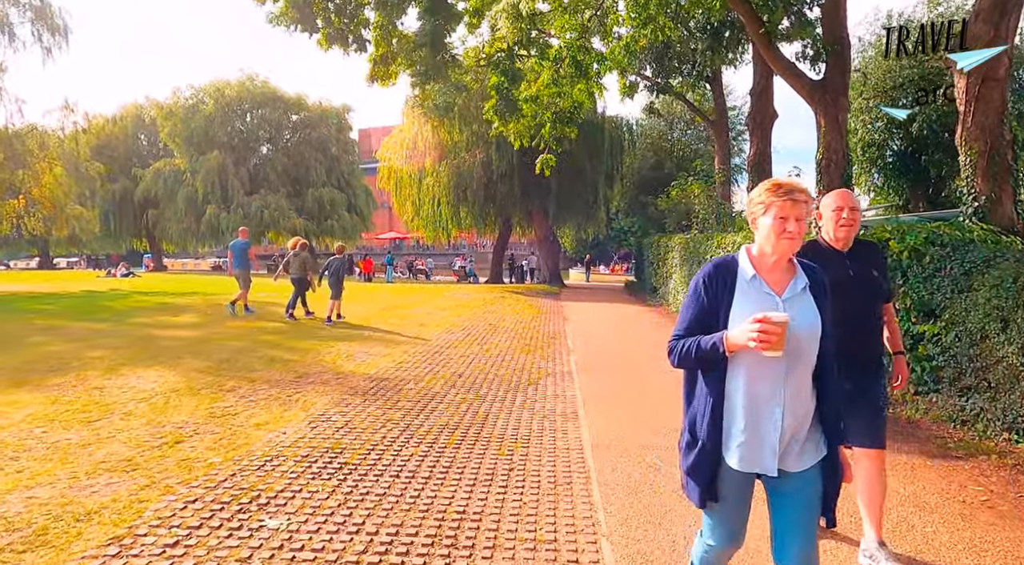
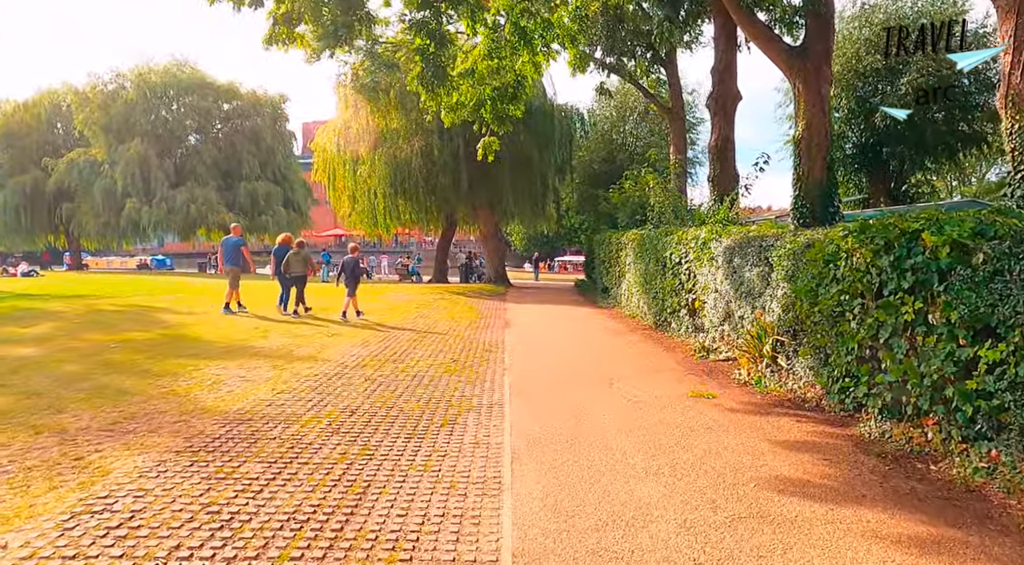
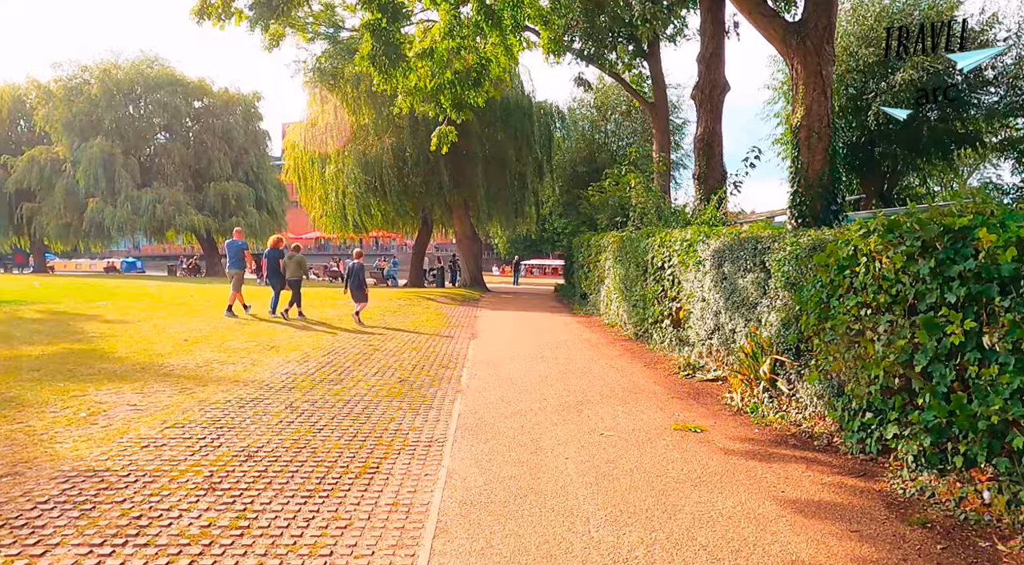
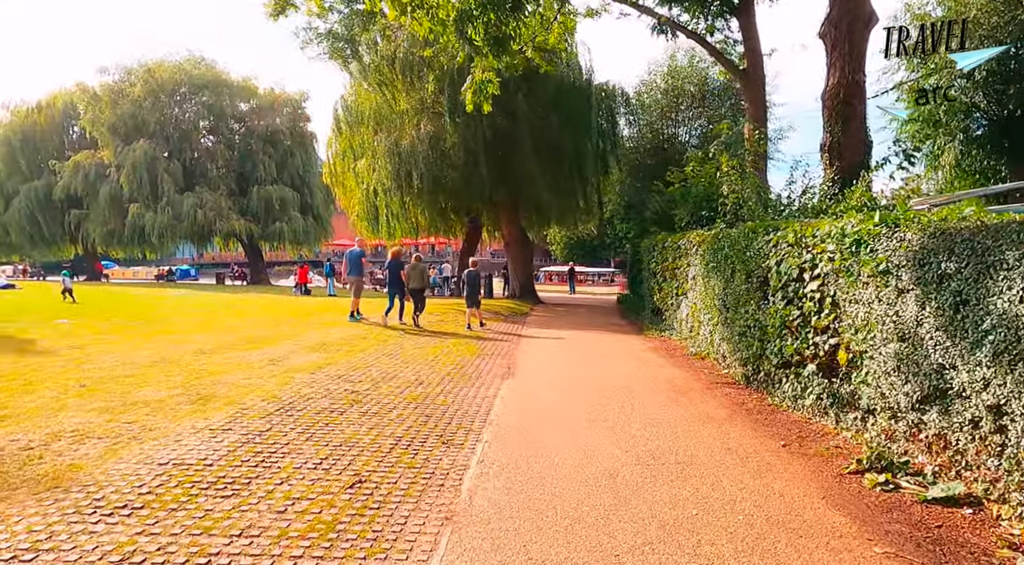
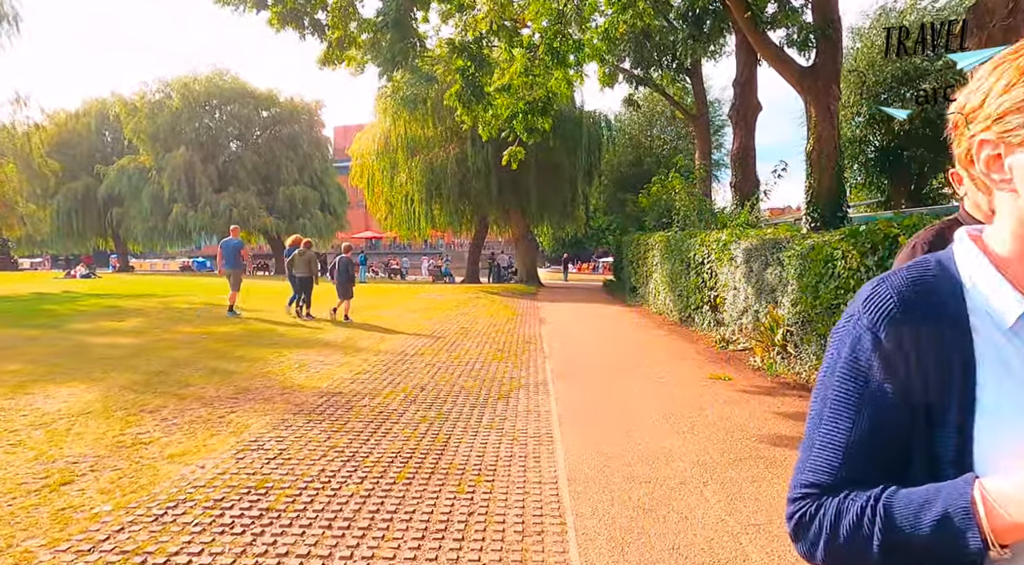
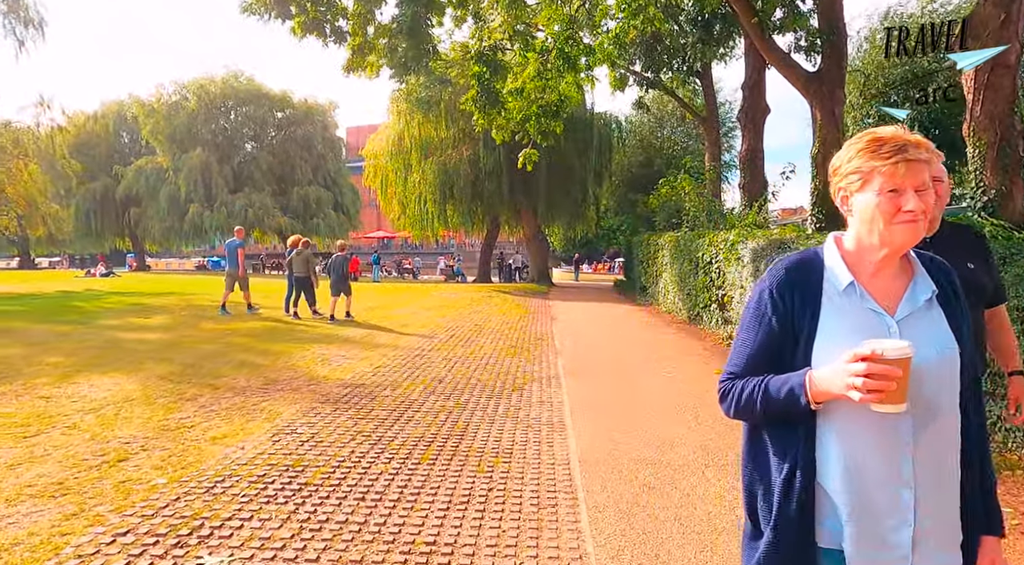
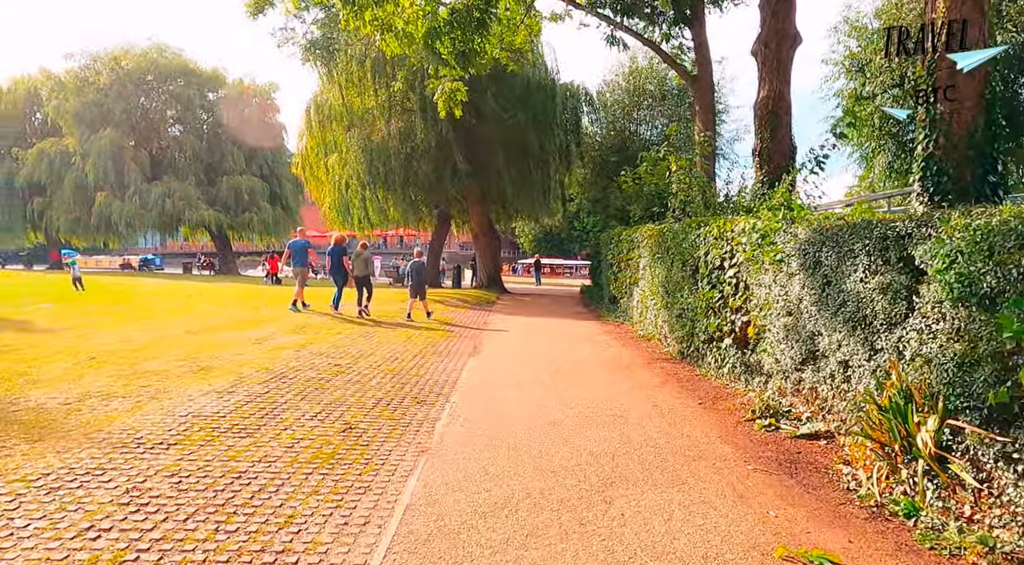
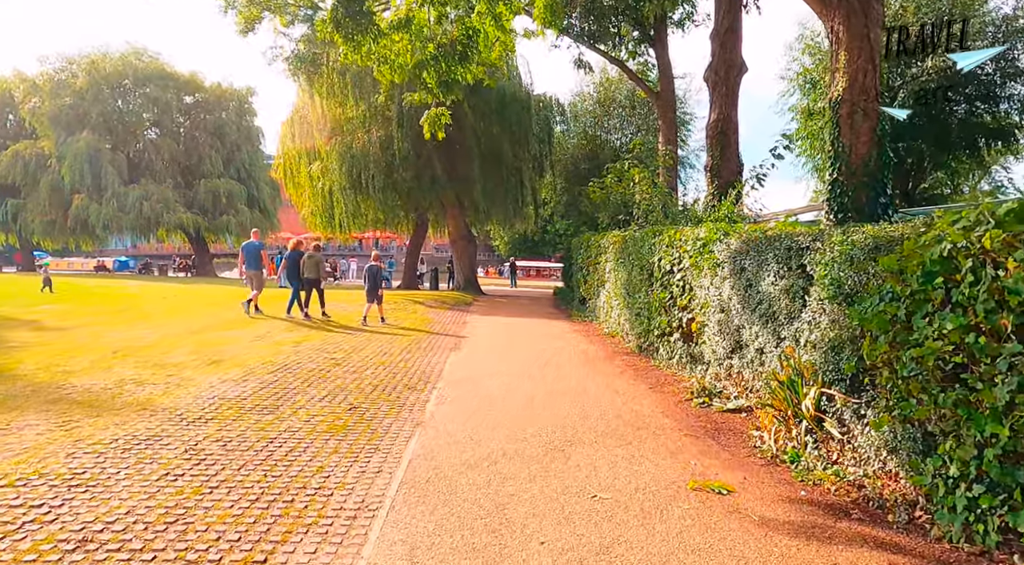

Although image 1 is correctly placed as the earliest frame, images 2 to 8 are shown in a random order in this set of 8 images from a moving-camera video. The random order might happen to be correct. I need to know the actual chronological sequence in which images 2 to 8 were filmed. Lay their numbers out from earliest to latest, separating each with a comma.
6, 5, 2, 3, 8, 7, 4
